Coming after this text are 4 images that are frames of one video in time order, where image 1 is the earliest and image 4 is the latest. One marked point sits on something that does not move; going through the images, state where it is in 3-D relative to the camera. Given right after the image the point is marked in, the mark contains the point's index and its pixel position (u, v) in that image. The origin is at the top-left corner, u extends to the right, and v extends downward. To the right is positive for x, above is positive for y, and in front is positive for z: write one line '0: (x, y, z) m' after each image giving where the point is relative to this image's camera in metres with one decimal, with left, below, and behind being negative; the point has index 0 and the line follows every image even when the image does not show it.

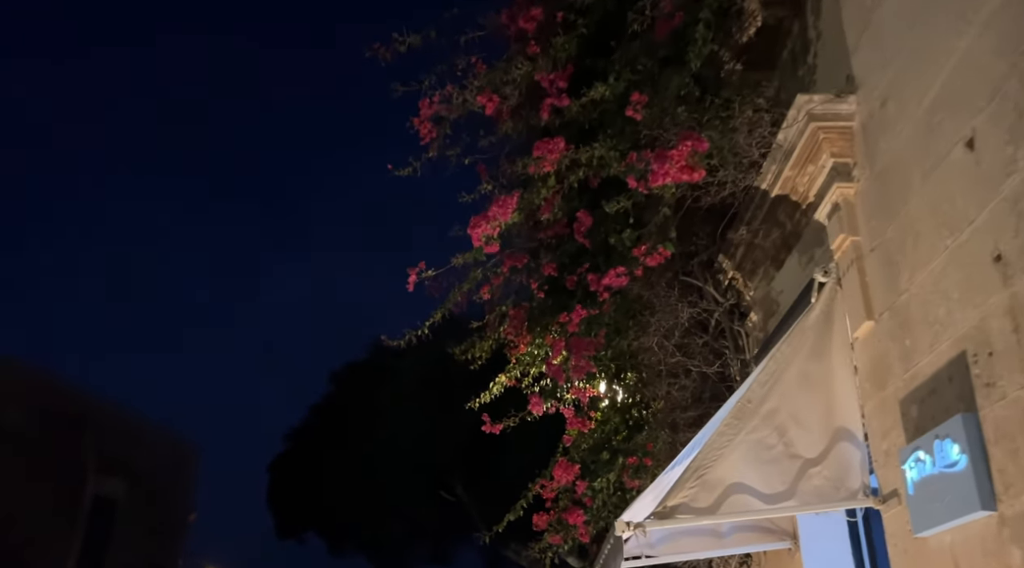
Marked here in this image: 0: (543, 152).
0: (+0.2, +0.7, +4.5) m
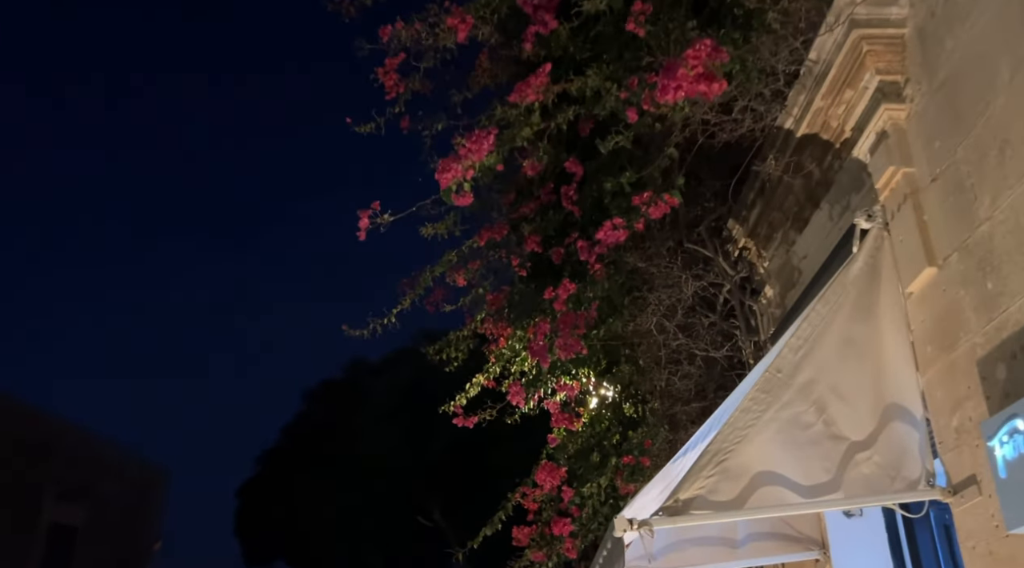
0: (+0.1, +0.8, +3.8) m
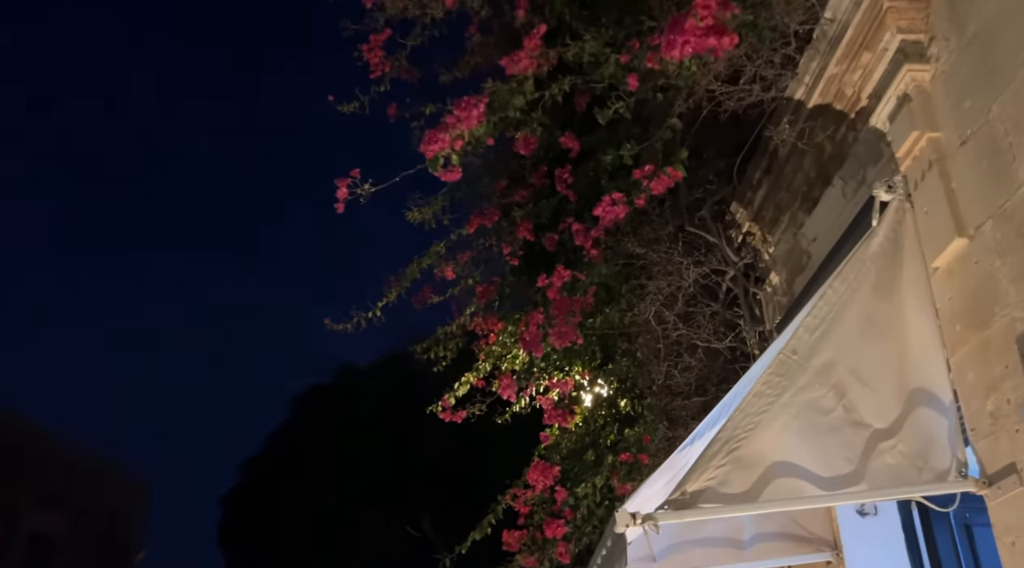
0: (0.0, +0.9, +3.5) m
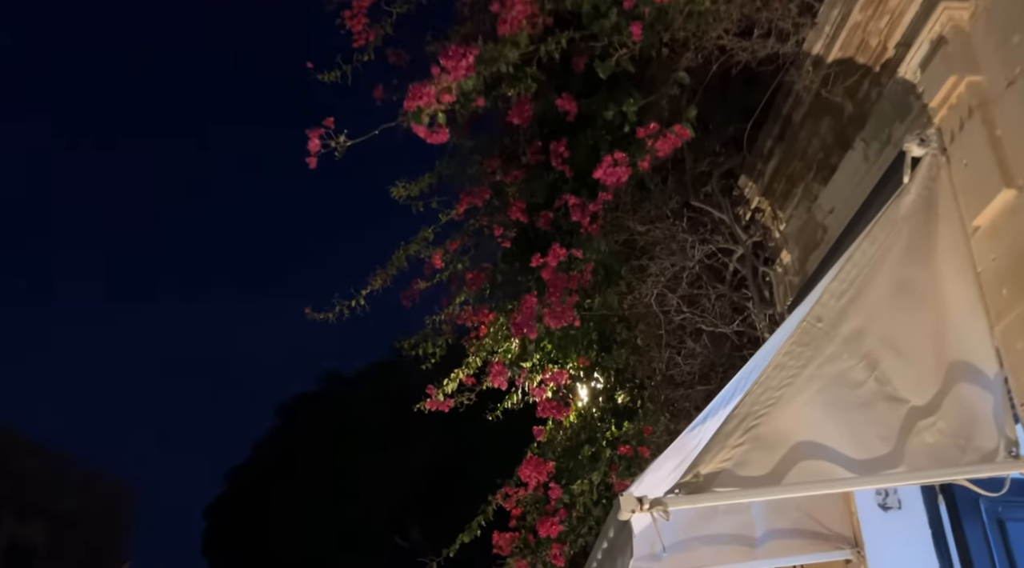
0: (0.0, +1.0, +3.2) m
